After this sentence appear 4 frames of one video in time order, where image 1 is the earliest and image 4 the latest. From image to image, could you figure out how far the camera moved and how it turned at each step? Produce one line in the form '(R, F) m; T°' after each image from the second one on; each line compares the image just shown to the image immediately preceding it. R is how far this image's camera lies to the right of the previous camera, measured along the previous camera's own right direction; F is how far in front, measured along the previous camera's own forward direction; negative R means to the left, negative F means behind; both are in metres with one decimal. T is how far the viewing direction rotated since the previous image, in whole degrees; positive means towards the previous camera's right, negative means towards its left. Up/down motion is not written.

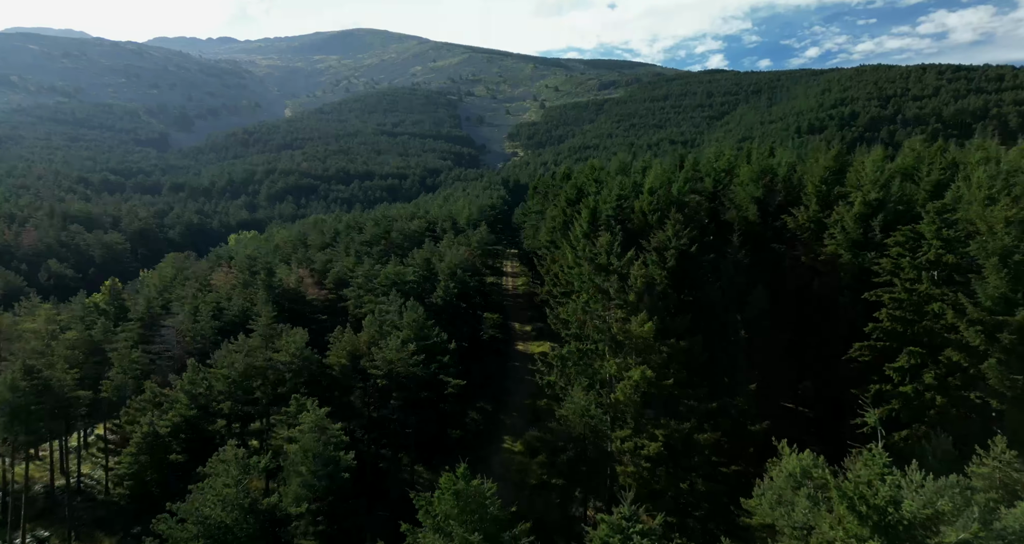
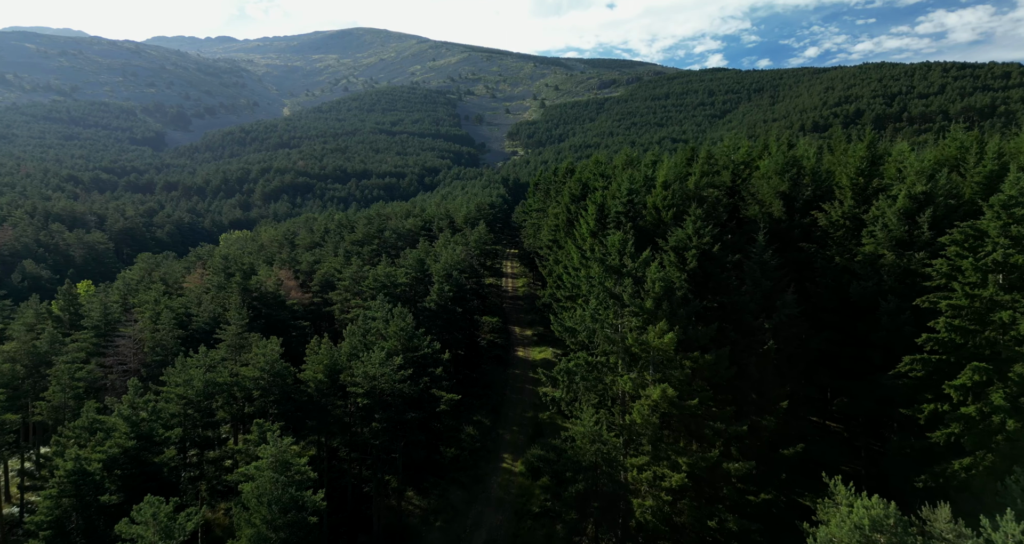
(0.0, +5.1) m; 0°
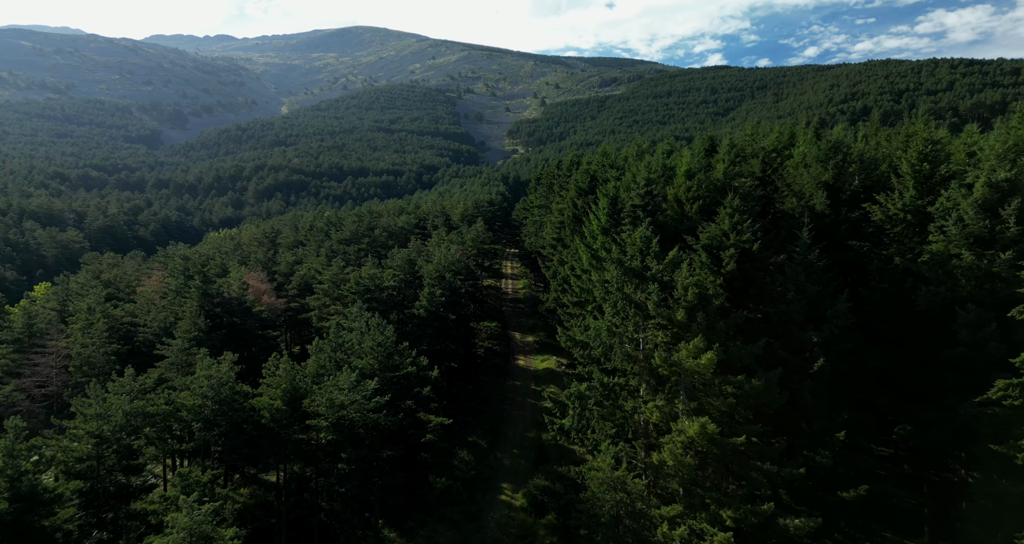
(0.0, +6.7) m; 0°
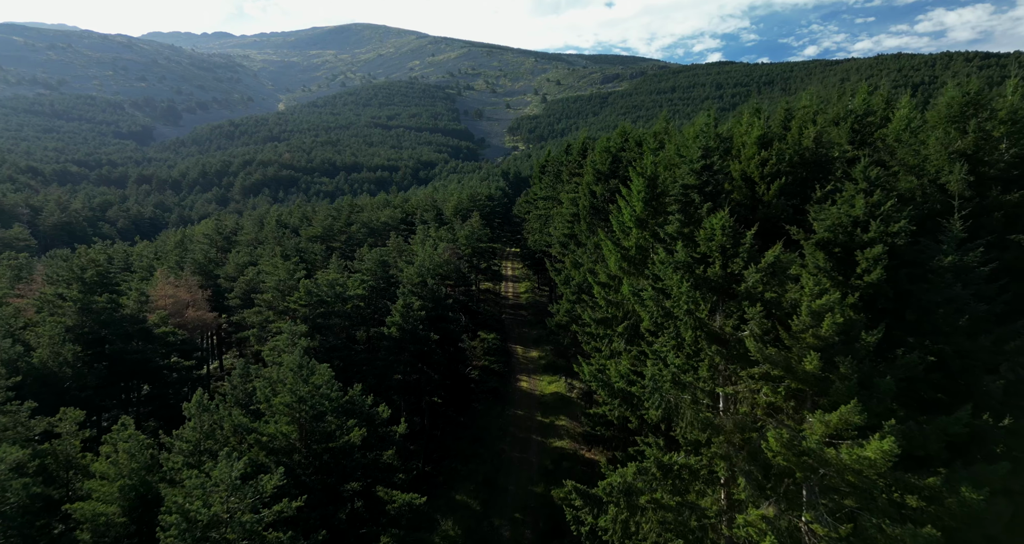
(-0.1, +12.5) m; 0°
